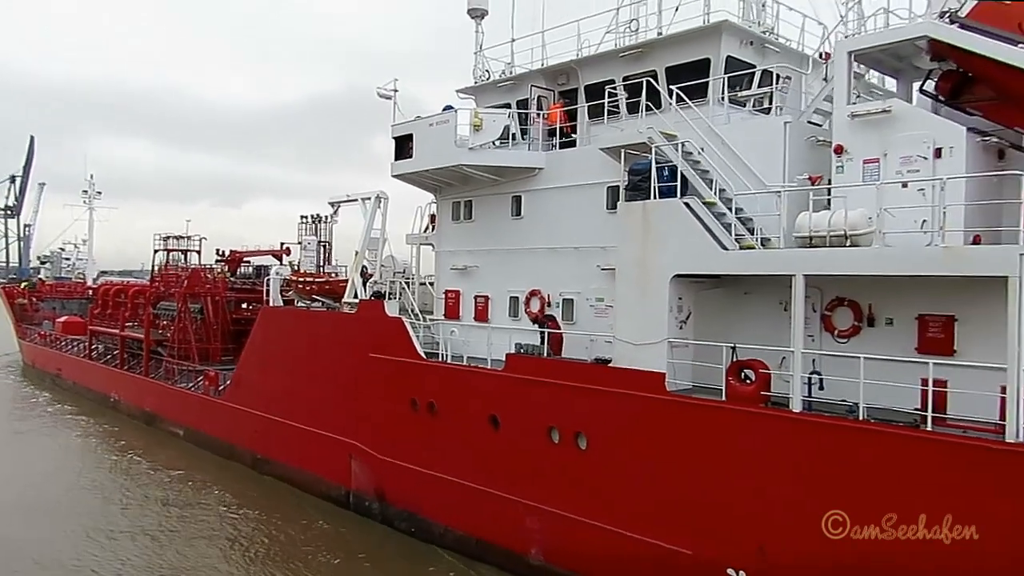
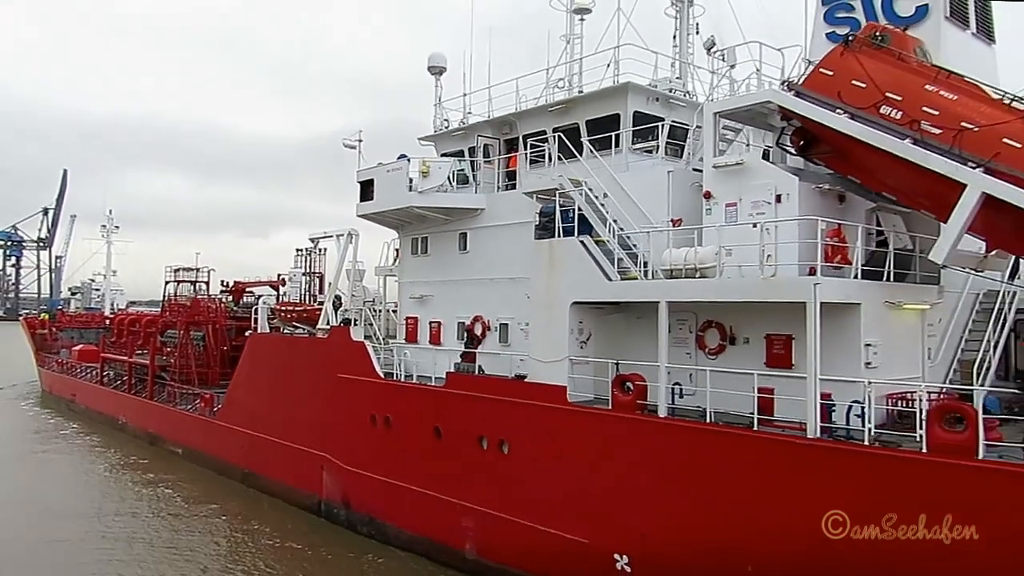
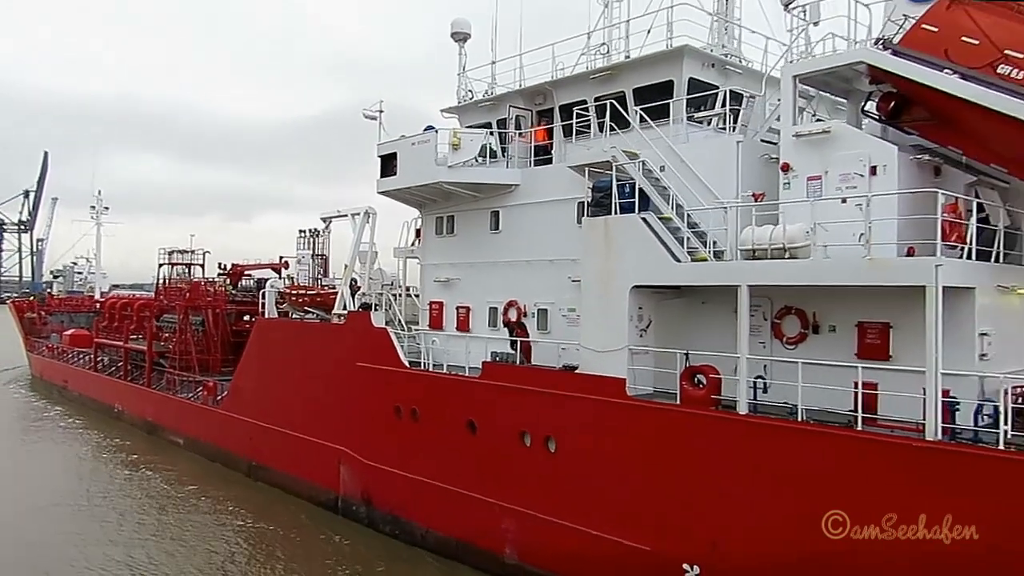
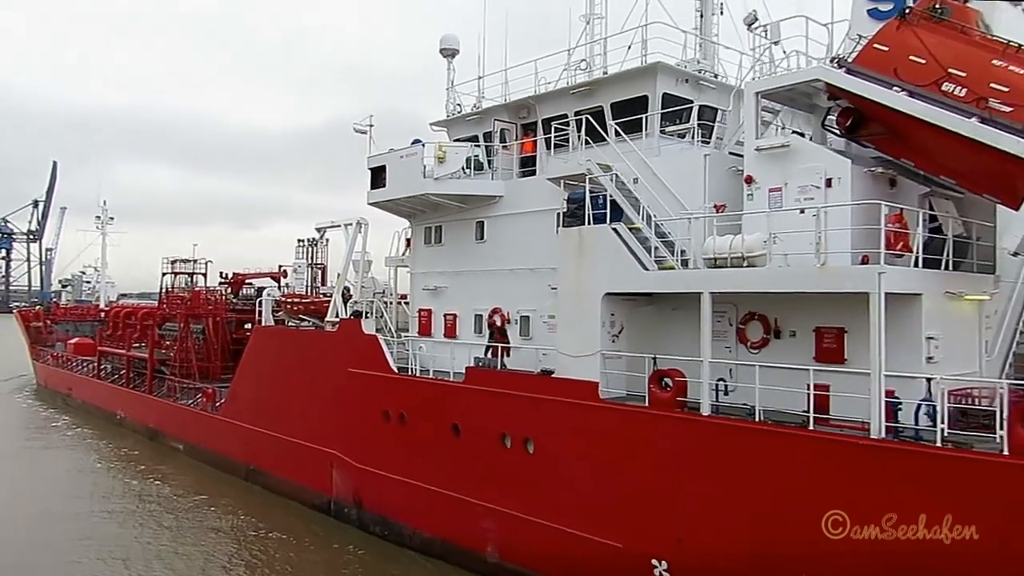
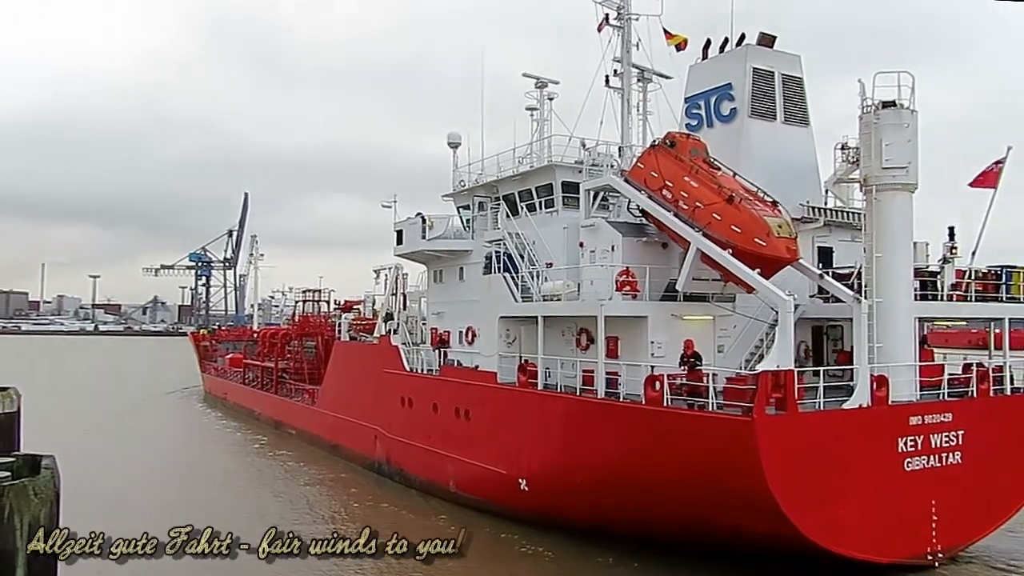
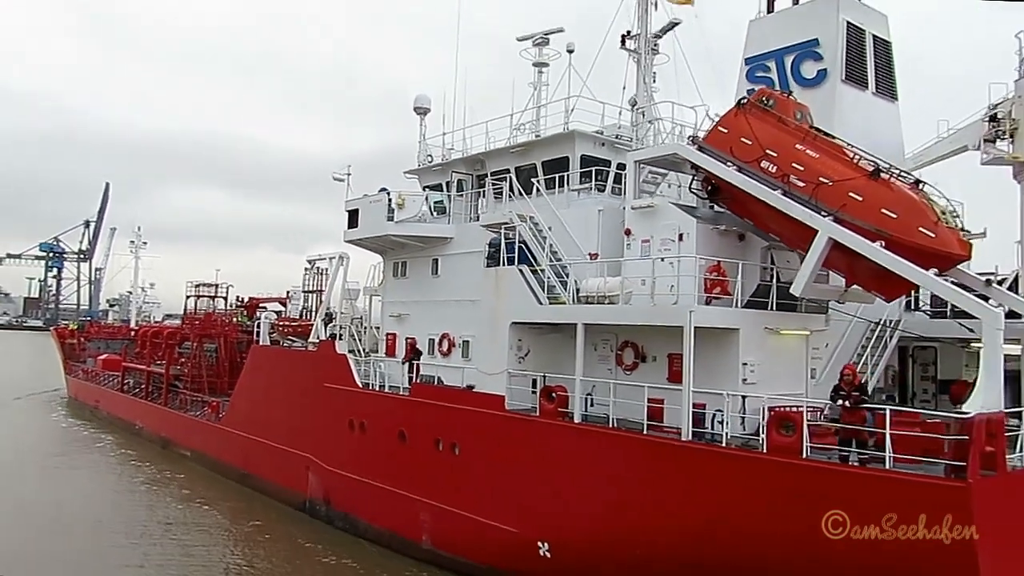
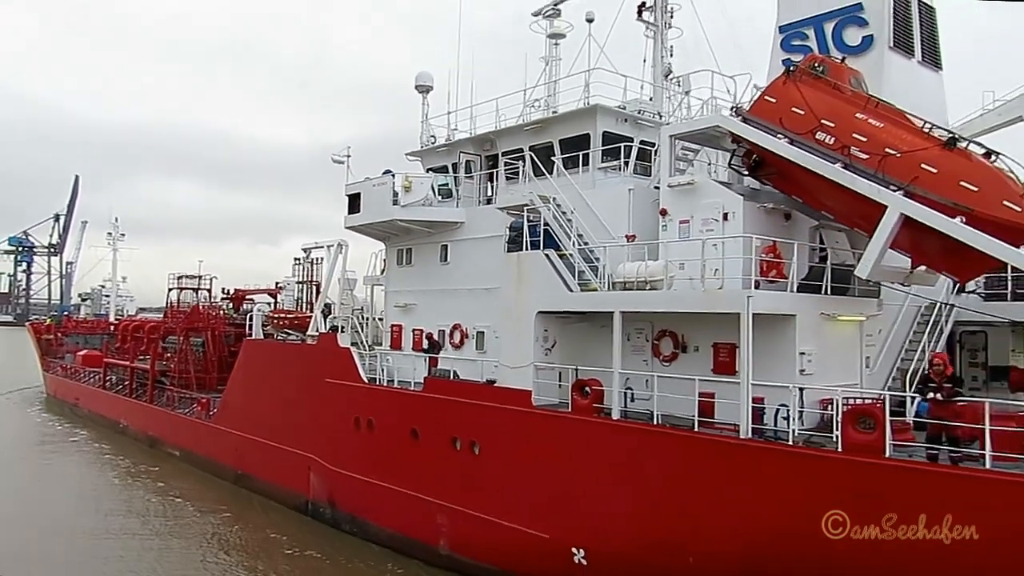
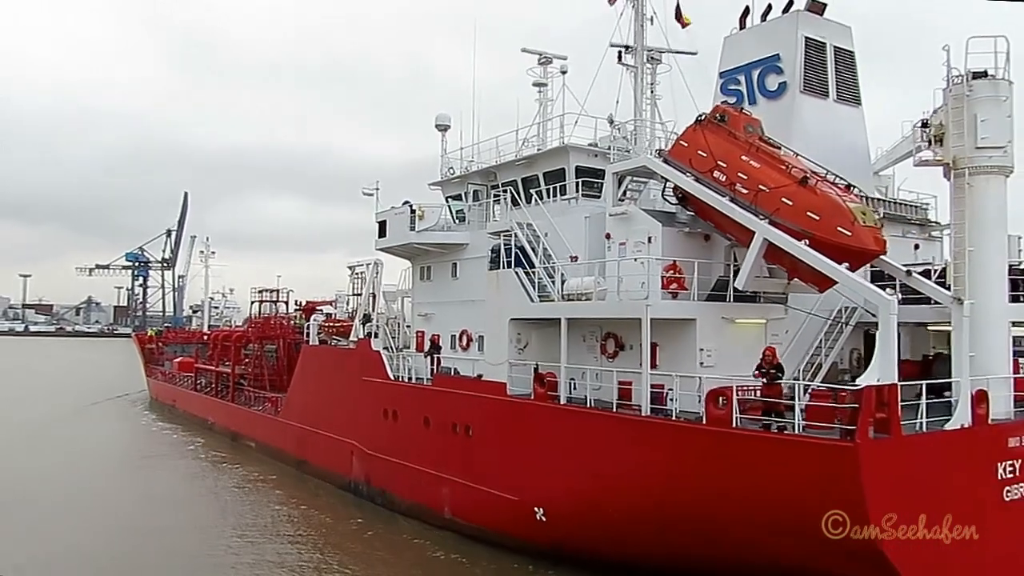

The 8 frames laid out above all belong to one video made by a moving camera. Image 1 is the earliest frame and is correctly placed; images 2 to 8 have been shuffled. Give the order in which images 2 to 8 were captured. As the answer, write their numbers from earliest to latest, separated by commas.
3, 4, 2, 7, 6, 8, 5
